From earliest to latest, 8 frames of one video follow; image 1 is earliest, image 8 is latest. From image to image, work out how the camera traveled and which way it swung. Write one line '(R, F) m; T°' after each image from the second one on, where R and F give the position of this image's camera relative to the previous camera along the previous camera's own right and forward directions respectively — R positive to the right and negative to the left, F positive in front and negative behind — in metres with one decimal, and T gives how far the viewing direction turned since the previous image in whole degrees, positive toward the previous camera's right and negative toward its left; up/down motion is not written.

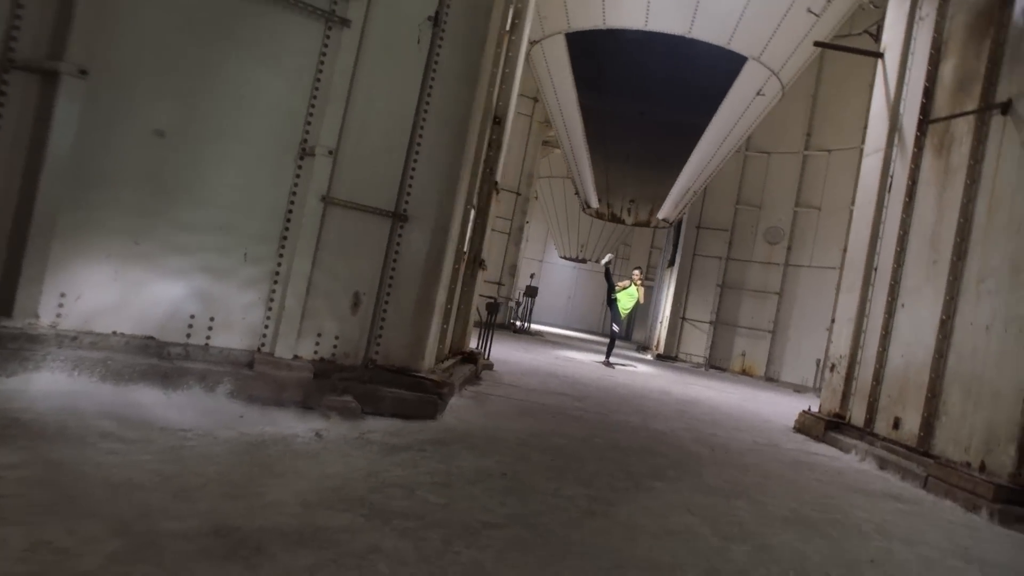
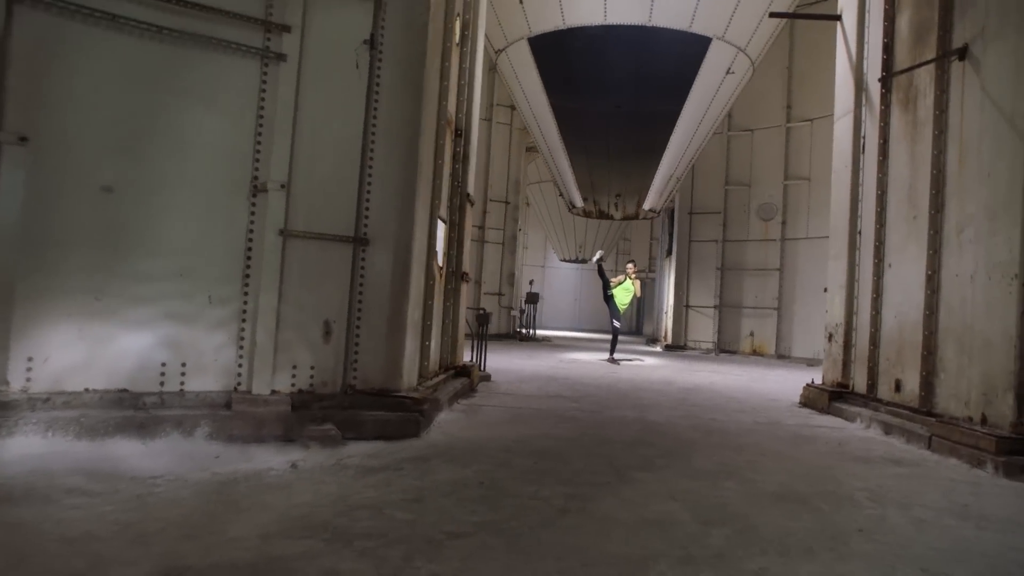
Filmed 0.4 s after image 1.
(+0.3, 0.0) m; -1°
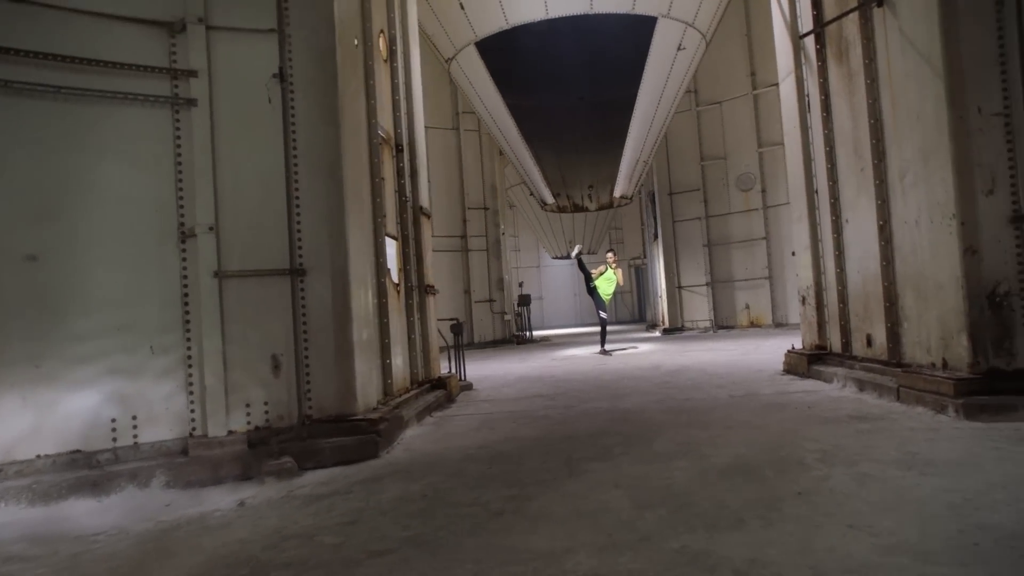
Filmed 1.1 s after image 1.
(+0.4, 0.0) m; -2°
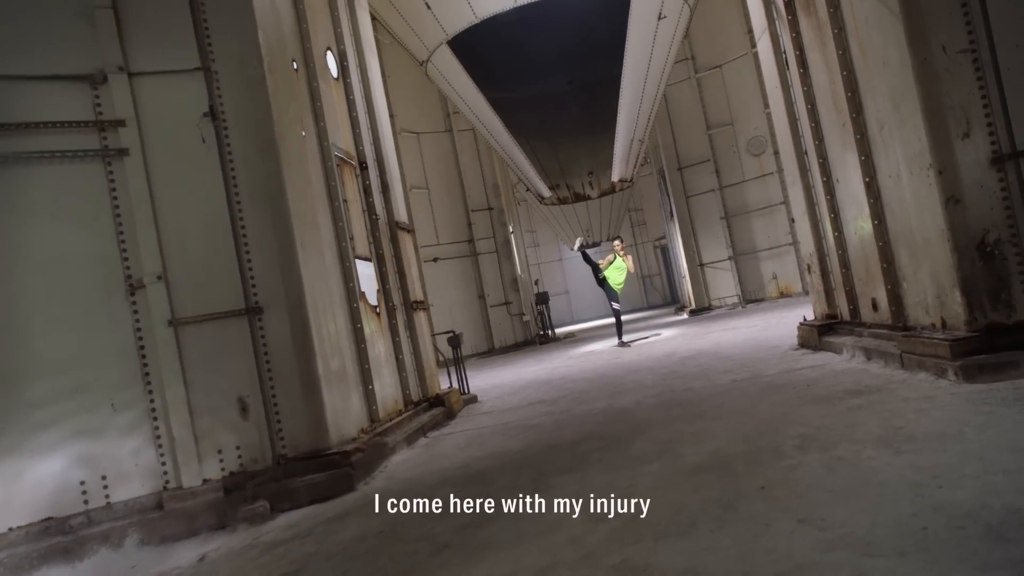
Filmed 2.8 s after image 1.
(+0.5, +0.2) m; -4°
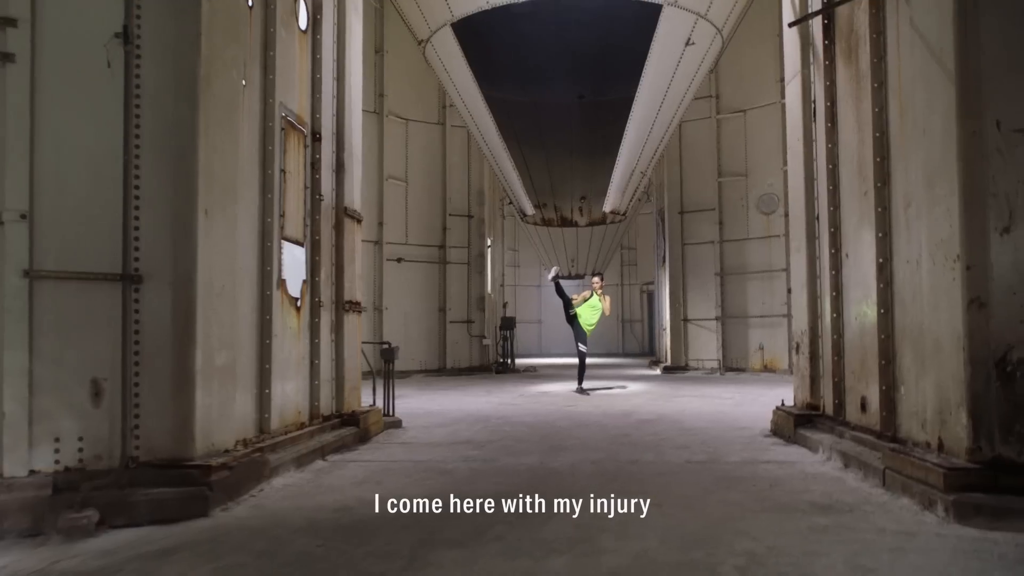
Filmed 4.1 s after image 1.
(+0.2, +0.7) m; 0°
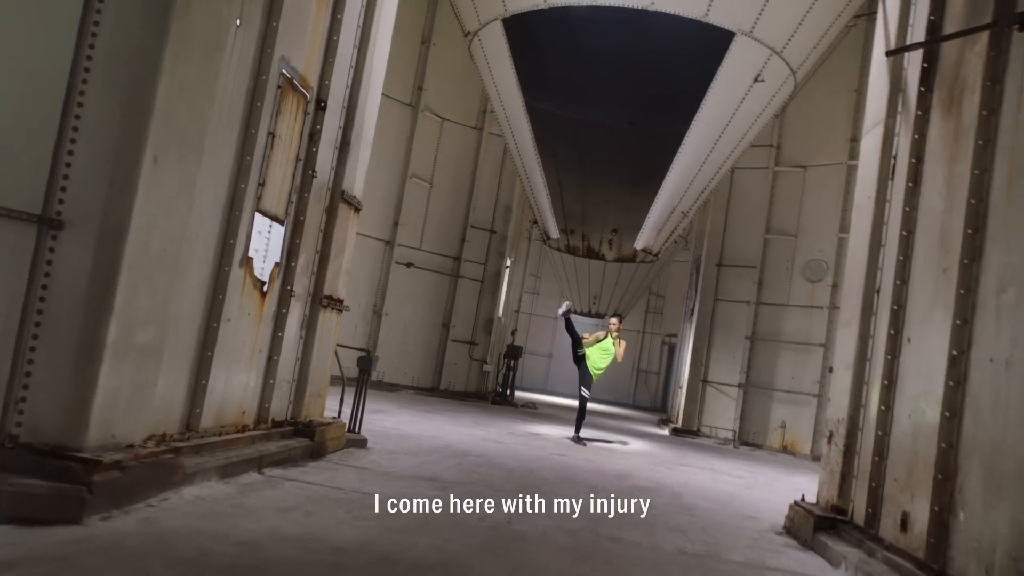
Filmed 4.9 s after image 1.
(+0.1, +0.6) m; -2°
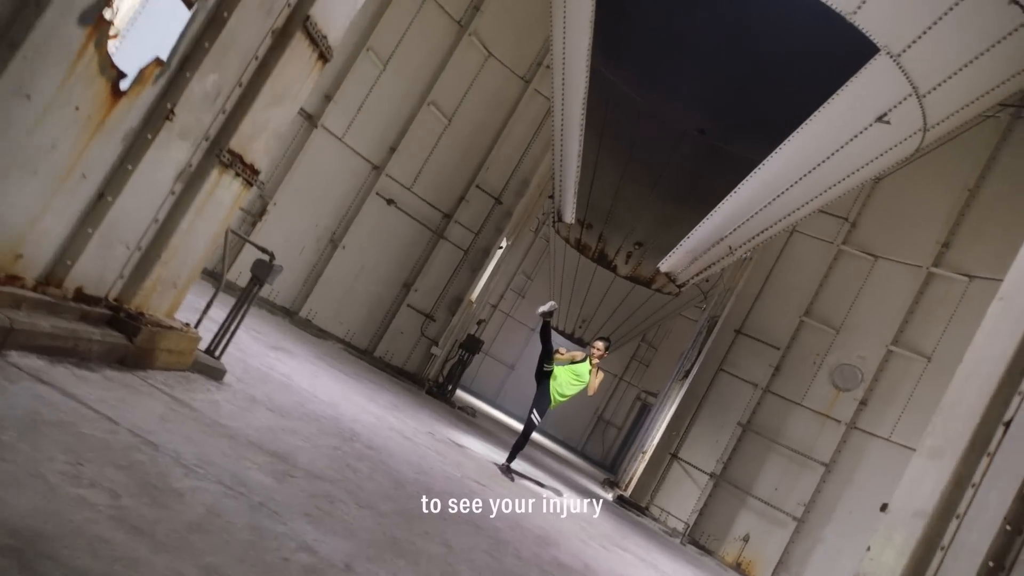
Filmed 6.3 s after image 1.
(+0.1, +1.4) m; 0°
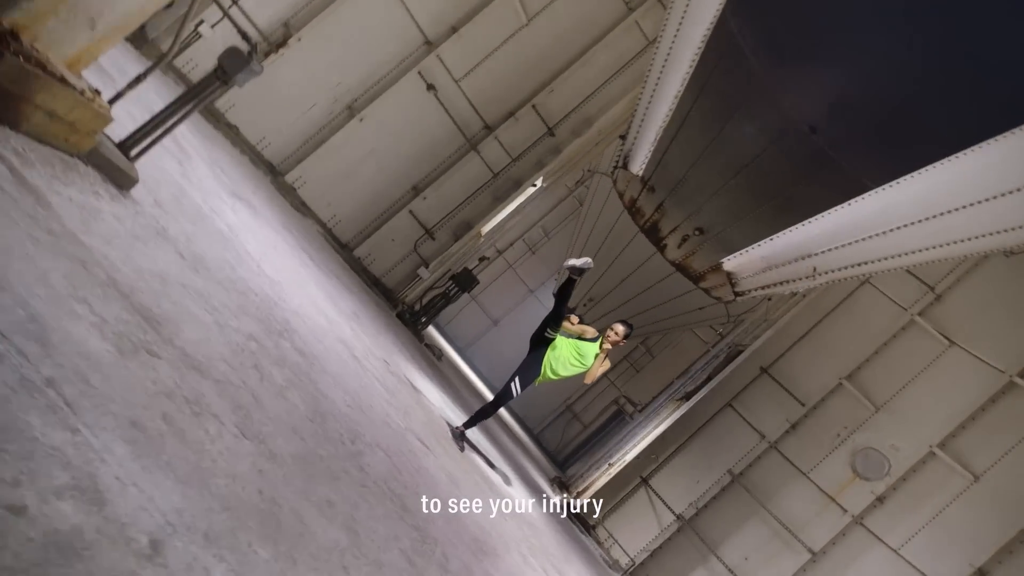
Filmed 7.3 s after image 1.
(-0.1, +1.0) m; +1°
